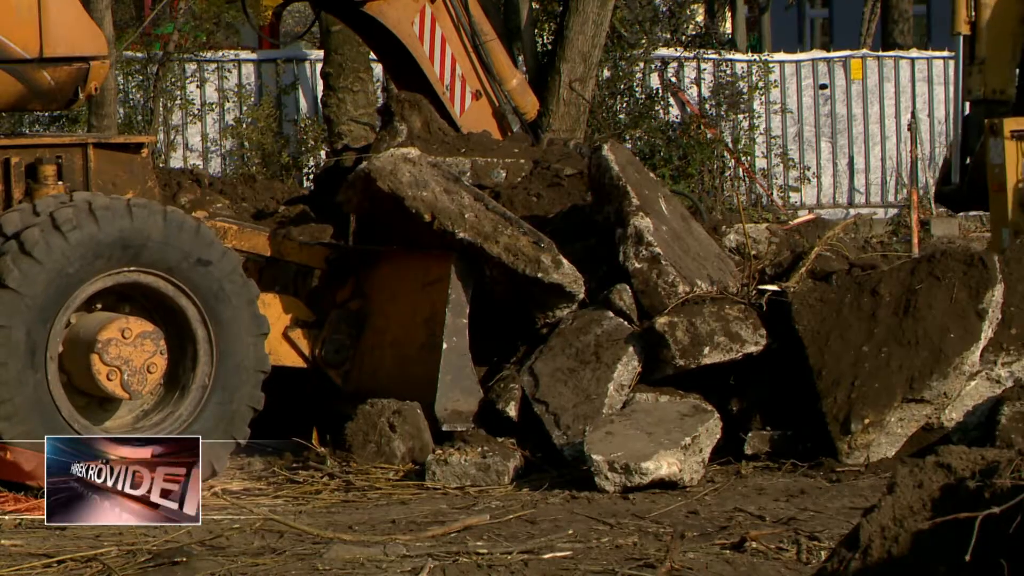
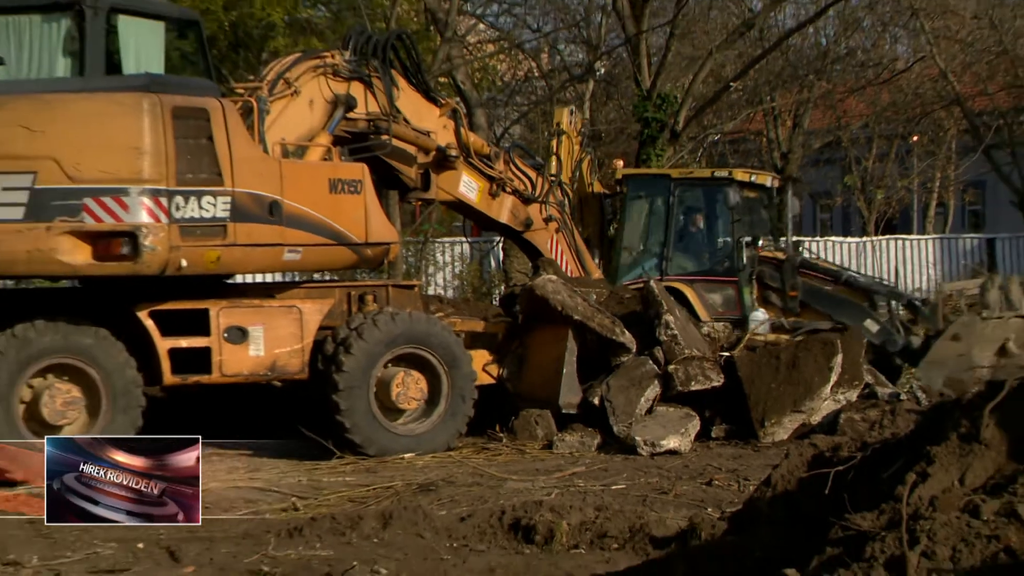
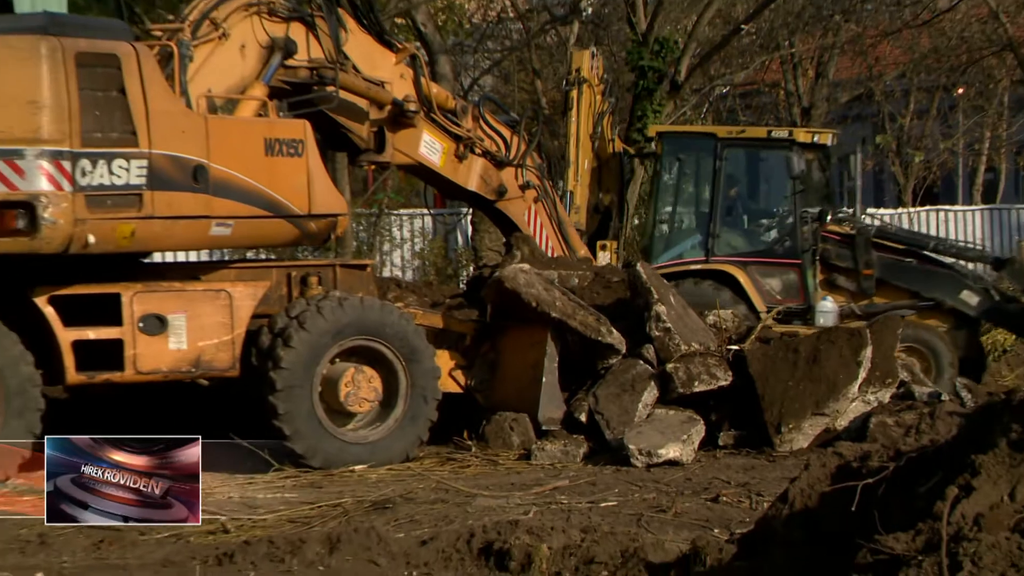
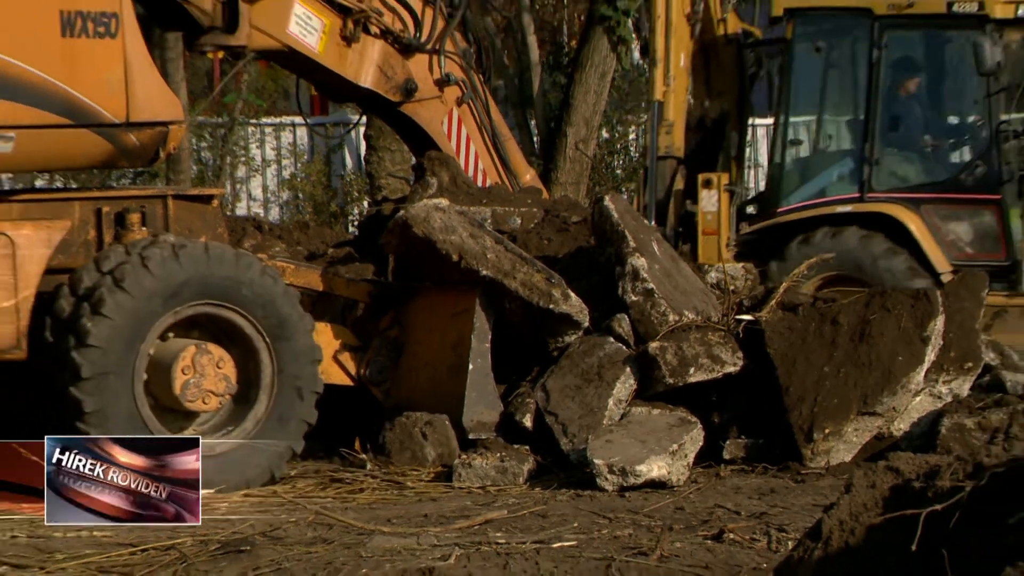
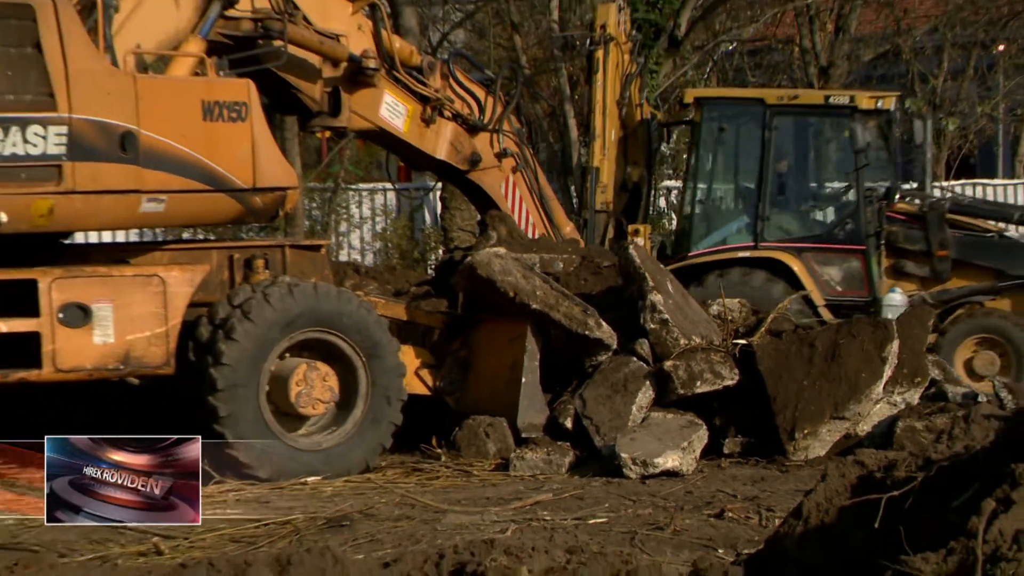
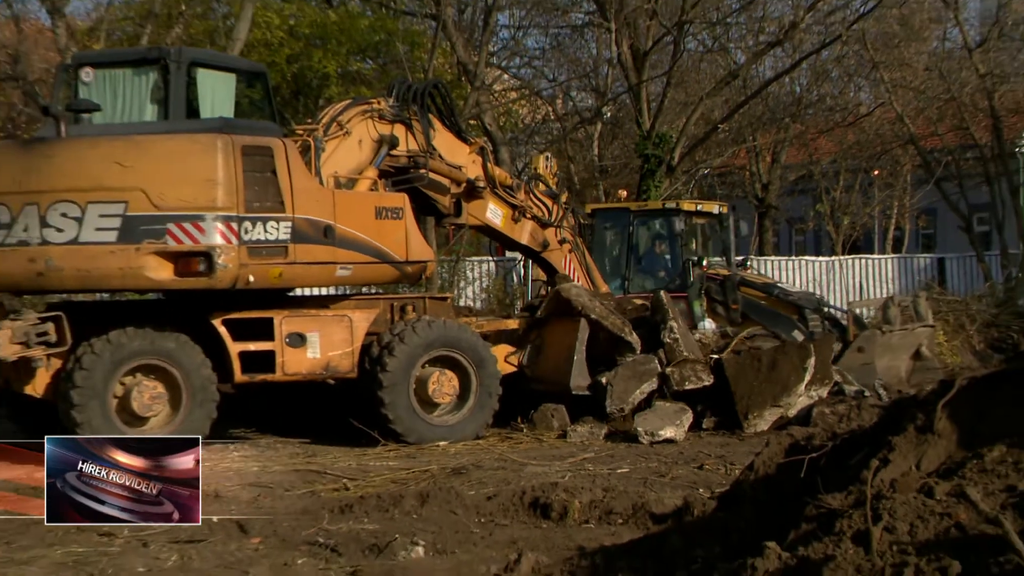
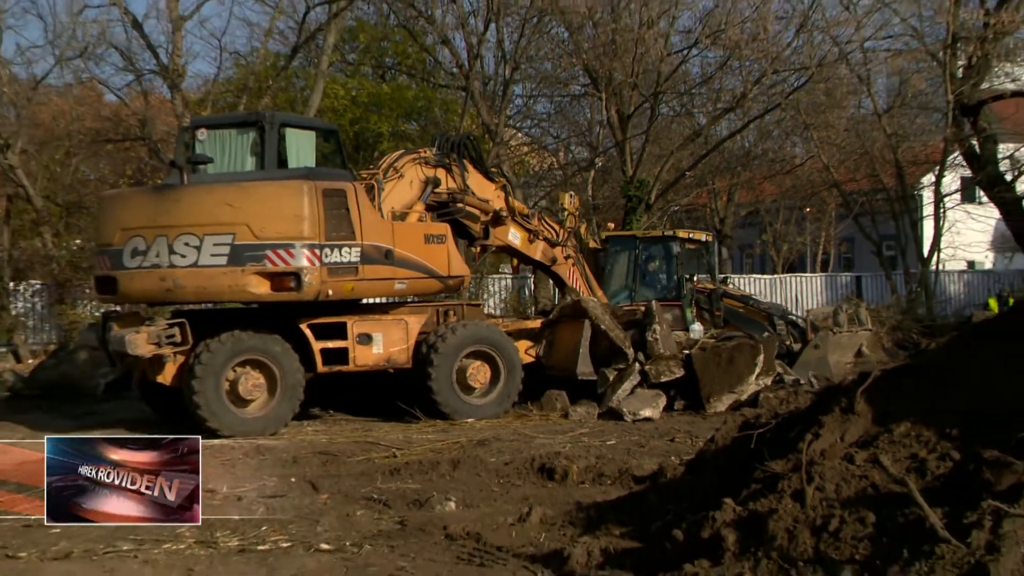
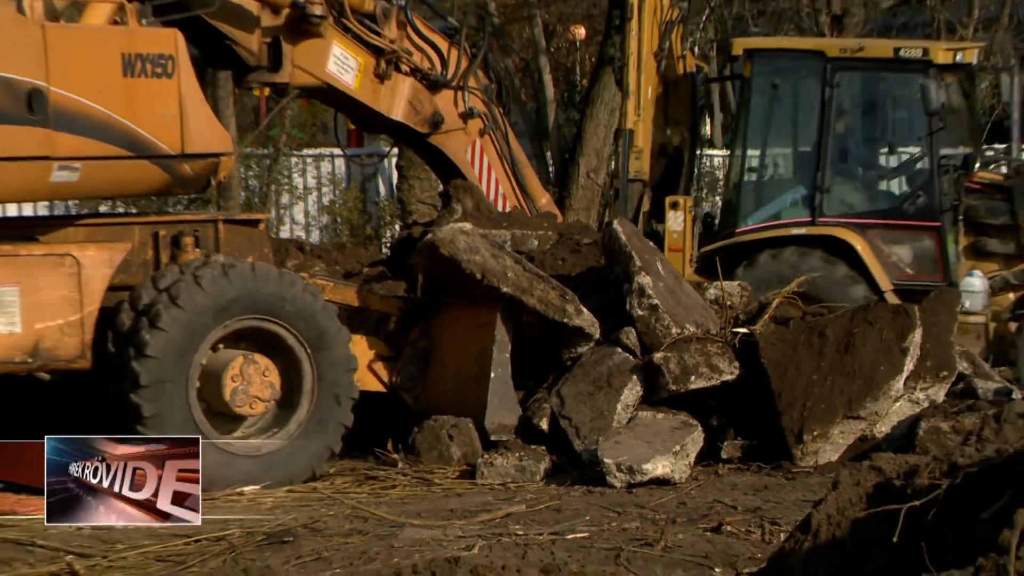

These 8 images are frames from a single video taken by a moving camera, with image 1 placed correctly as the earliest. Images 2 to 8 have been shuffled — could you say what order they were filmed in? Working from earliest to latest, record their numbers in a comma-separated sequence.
4, 8, 5, 3, 2, 6, 7
